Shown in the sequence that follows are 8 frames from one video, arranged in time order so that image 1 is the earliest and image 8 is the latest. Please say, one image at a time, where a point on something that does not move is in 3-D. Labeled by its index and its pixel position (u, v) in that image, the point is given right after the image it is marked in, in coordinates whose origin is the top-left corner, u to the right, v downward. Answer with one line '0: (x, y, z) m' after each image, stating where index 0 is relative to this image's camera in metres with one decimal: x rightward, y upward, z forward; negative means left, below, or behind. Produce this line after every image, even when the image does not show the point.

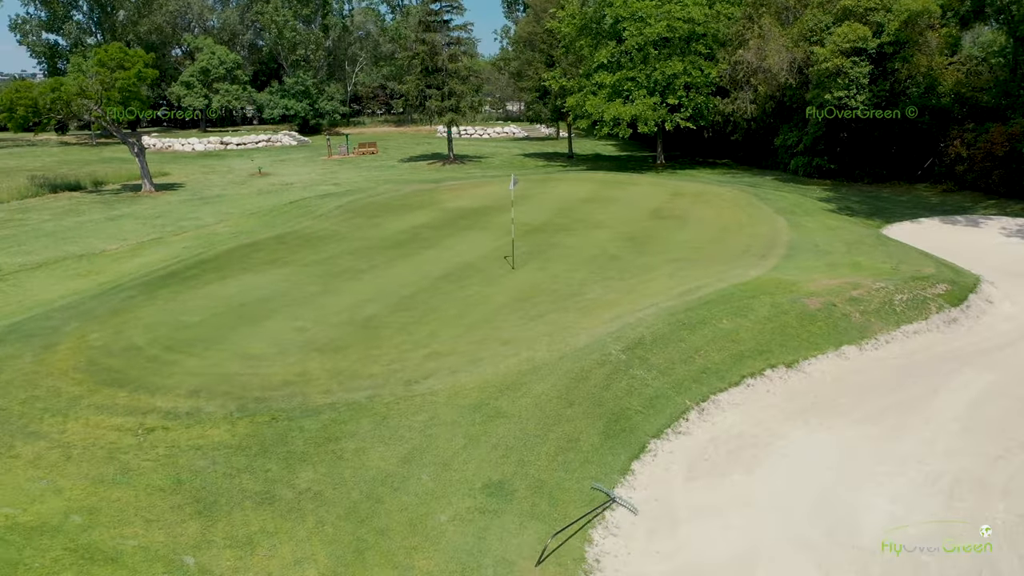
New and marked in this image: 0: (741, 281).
0: (+4.5, +0.1, +16.2) m
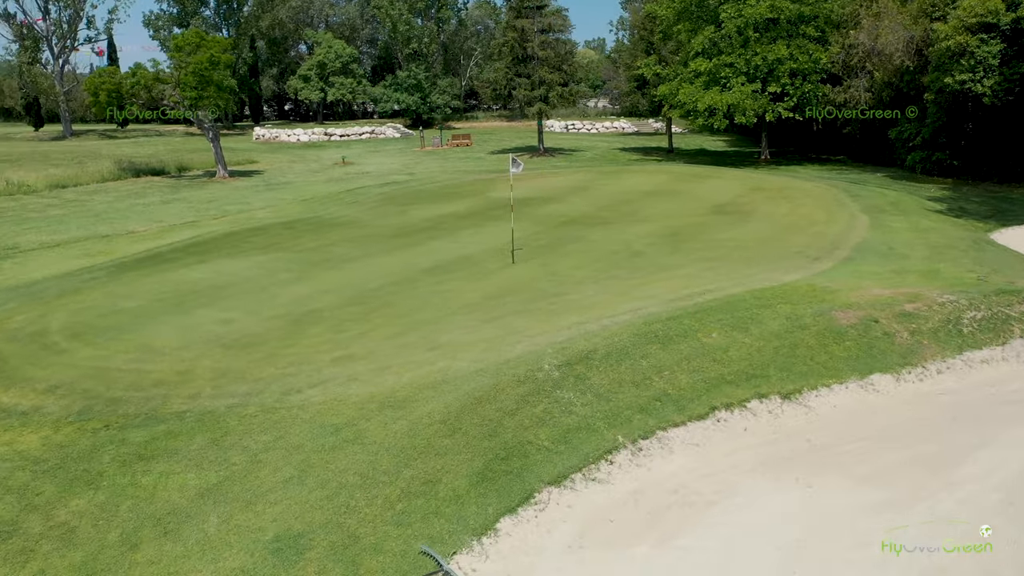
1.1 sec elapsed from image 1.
0: (+4.0, 0.0, +13.2) m
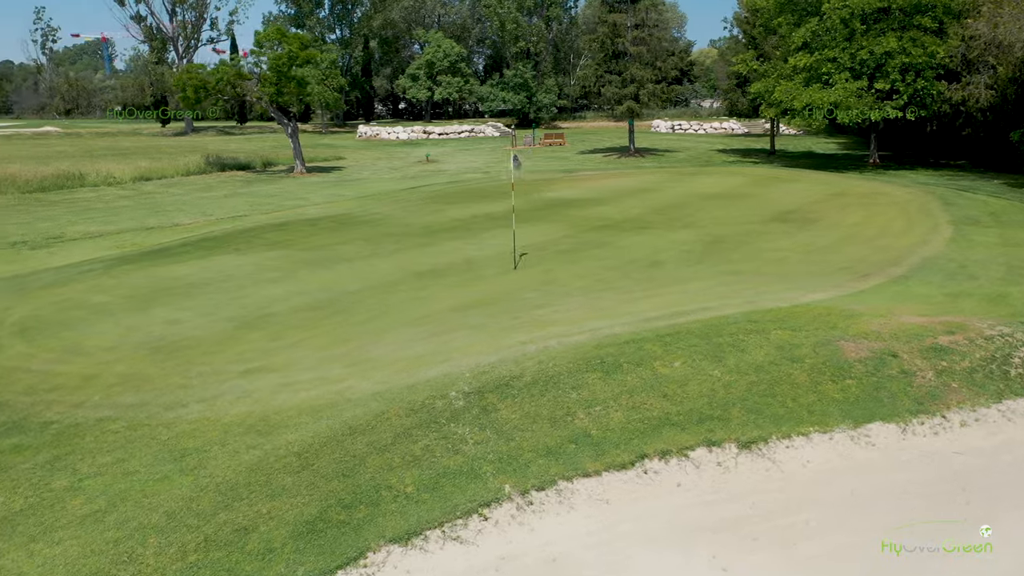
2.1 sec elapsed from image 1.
0: (+3.5, -0.3, +11.2) m
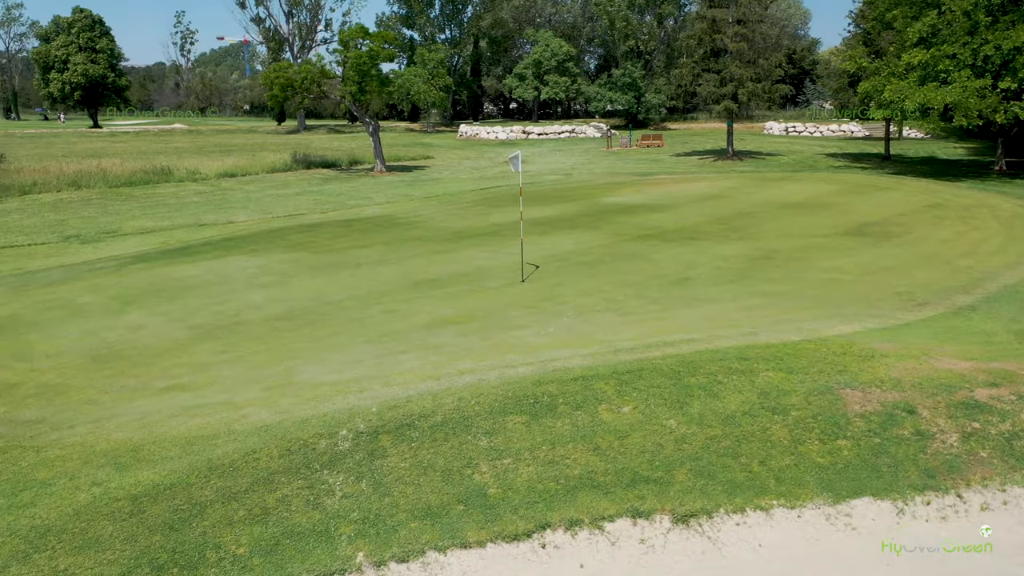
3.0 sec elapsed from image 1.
0: (+3.0, -0.6, +9.4) m
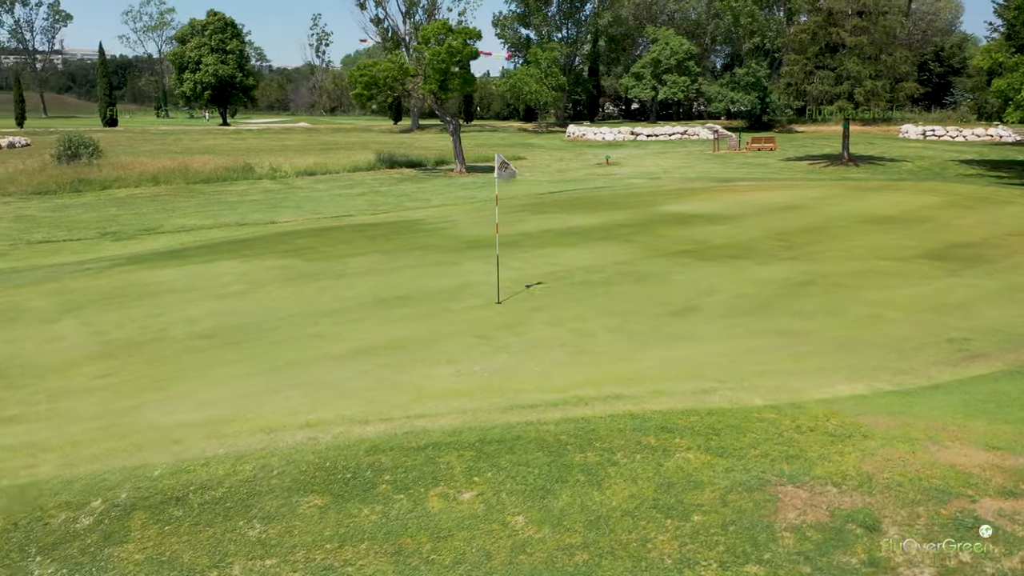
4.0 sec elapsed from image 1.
0: (+1.9, -1.0, +7.3) m
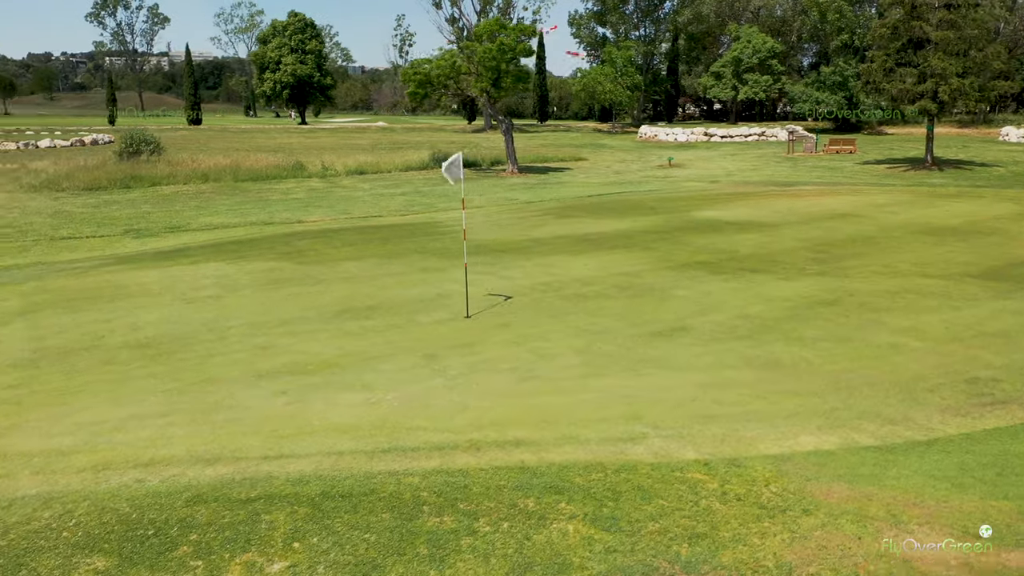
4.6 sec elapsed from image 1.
0: (+1.0, -1.2, +6.0) m
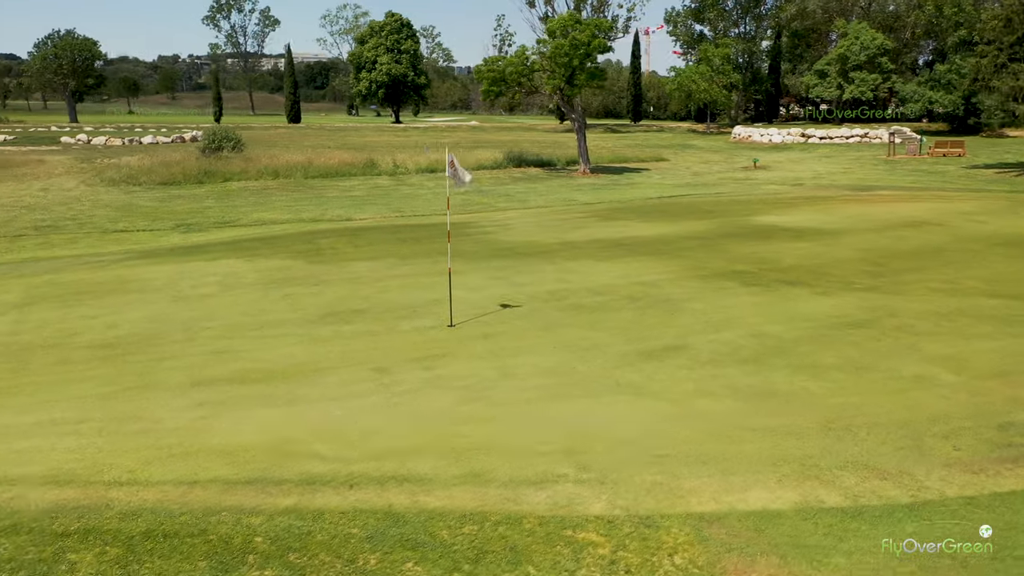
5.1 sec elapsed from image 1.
0: (+0.2, -1.4, +5.0) m
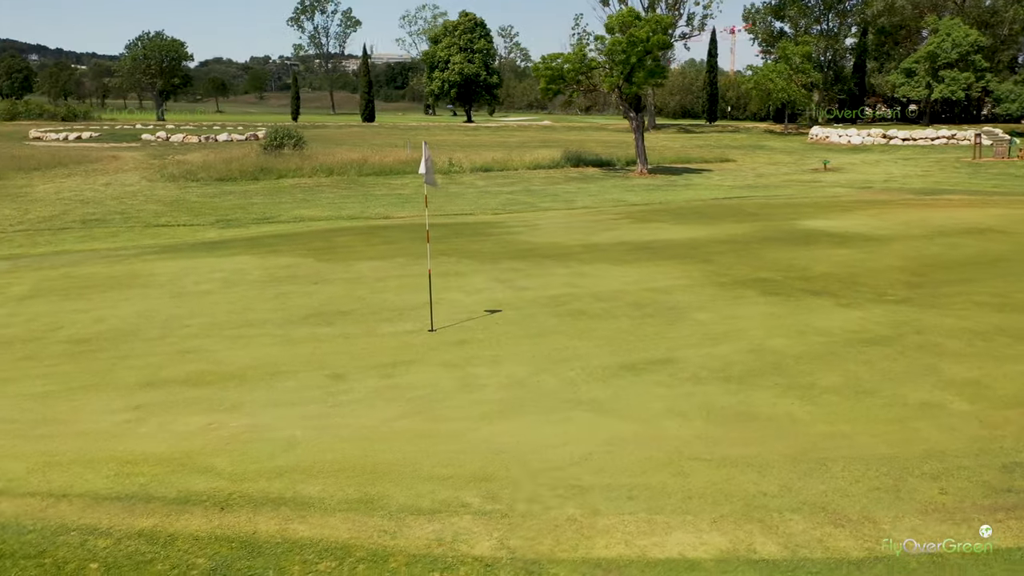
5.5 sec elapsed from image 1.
0: (-0.5, -1.4, +4.5) m
